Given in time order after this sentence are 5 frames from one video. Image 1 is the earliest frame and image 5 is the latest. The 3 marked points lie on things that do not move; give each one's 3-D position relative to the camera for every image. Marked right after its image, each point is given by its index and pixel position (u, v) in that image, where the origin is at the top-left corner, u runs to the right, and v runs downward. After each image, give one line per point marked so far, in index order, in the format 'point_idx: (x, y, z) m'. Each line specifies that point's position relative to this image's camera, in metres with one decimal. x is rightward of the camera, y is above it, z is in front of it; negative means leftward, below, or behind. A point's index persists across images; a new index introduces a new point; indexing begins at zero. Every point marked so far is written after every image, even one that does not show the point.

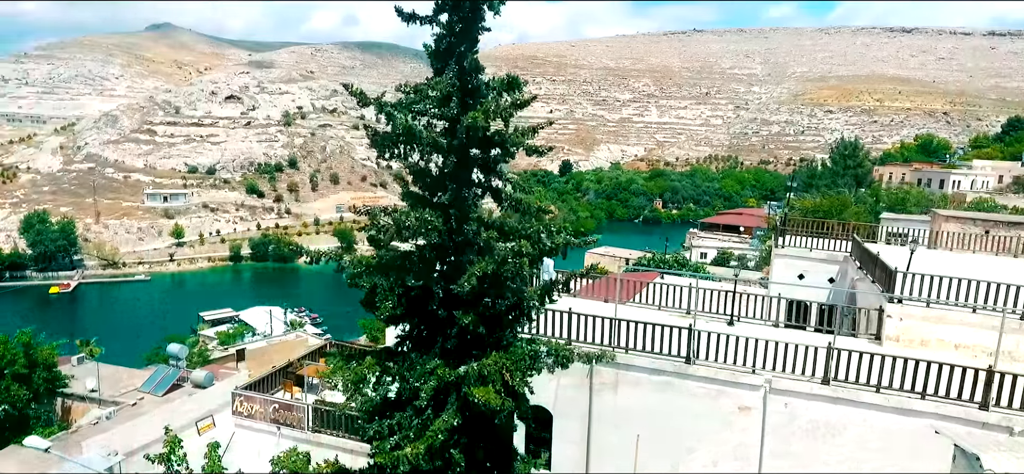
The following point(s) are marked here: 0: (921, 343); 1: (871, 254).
0: (+6.4, -1.7, +9.8) m
1: (+6.6, -0.3, +11.6) m
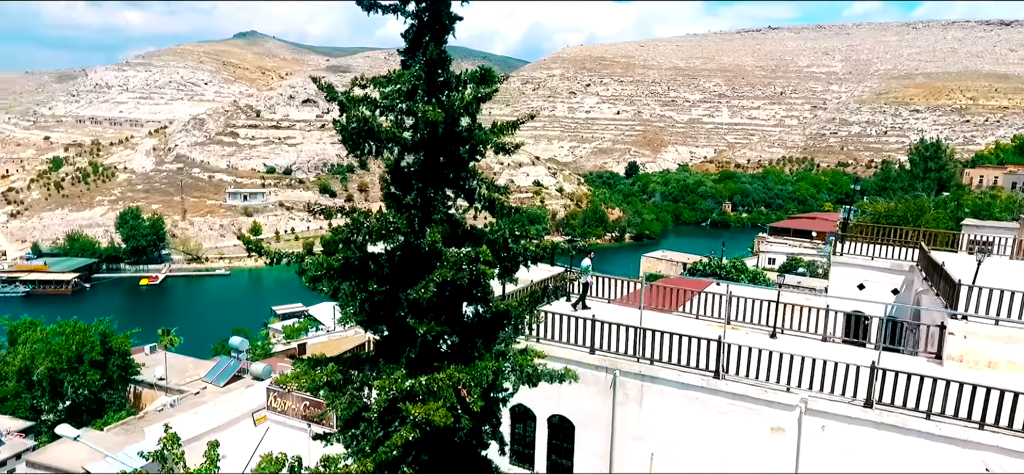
0: (+6.9, -1.8, +8.9) m
1: (+7.4, -0.5, +10.7) m
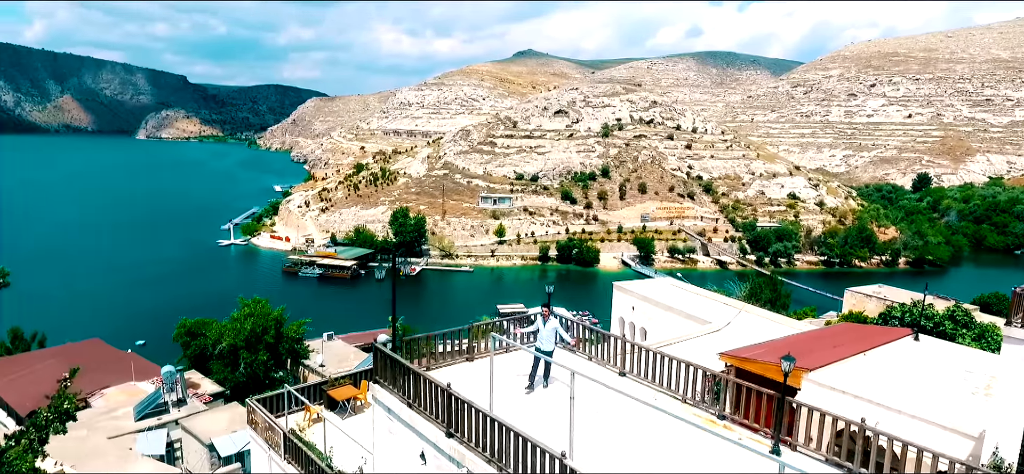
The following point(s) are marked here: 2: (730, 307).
0: (+6.4, -2.5, +4.7) m
1: (+7.5, -1.2, +6.1) m
2: (+5.8, -1.8, +16.5) m
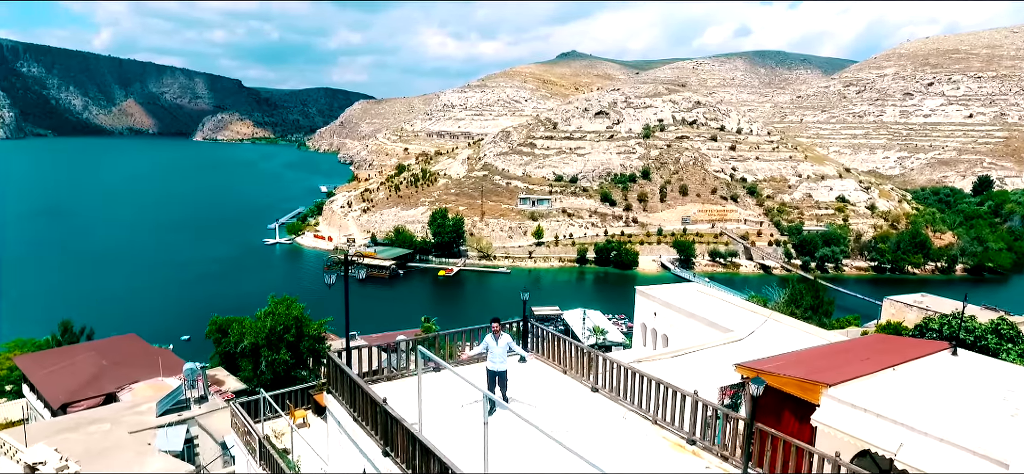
0: (+6.0, -2.6, +3.9) m
1: (+7.3, -1.3, +5.3) m
2: (+6.2, -2.0, +15.8) m
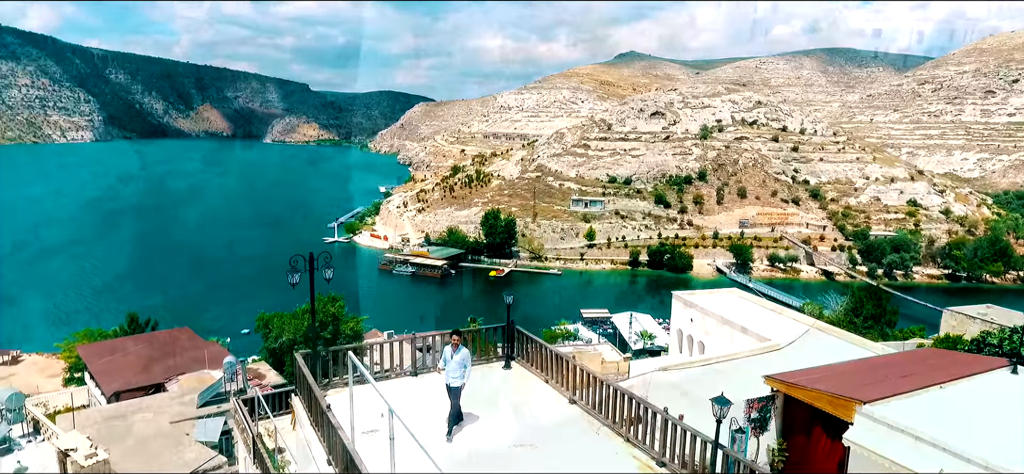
0: (+5.7, -2.6, +3.2) m
1: (+7.1, -1.4, +4.4) m
2: (+6.9, -2.1, +15.0) m
